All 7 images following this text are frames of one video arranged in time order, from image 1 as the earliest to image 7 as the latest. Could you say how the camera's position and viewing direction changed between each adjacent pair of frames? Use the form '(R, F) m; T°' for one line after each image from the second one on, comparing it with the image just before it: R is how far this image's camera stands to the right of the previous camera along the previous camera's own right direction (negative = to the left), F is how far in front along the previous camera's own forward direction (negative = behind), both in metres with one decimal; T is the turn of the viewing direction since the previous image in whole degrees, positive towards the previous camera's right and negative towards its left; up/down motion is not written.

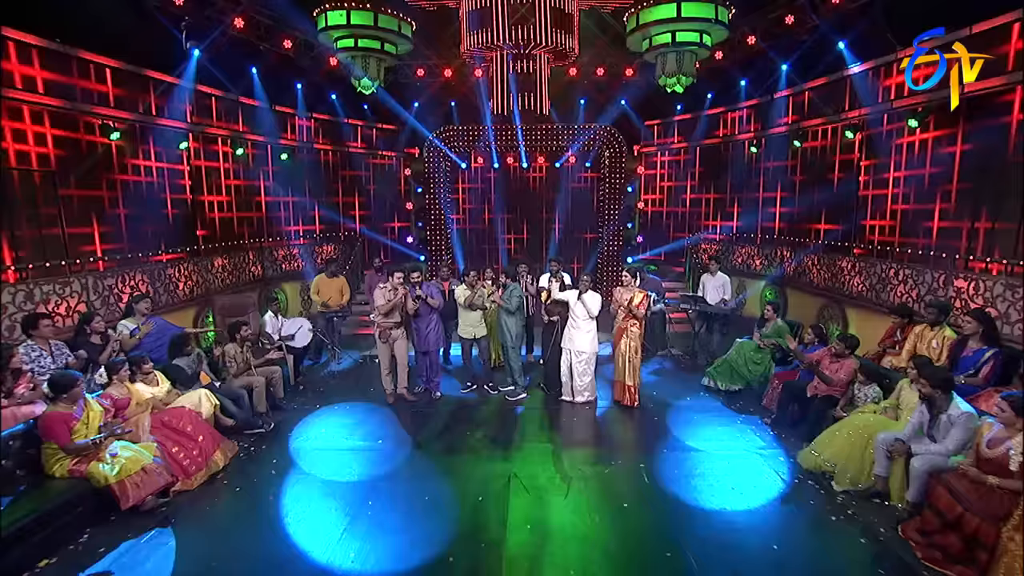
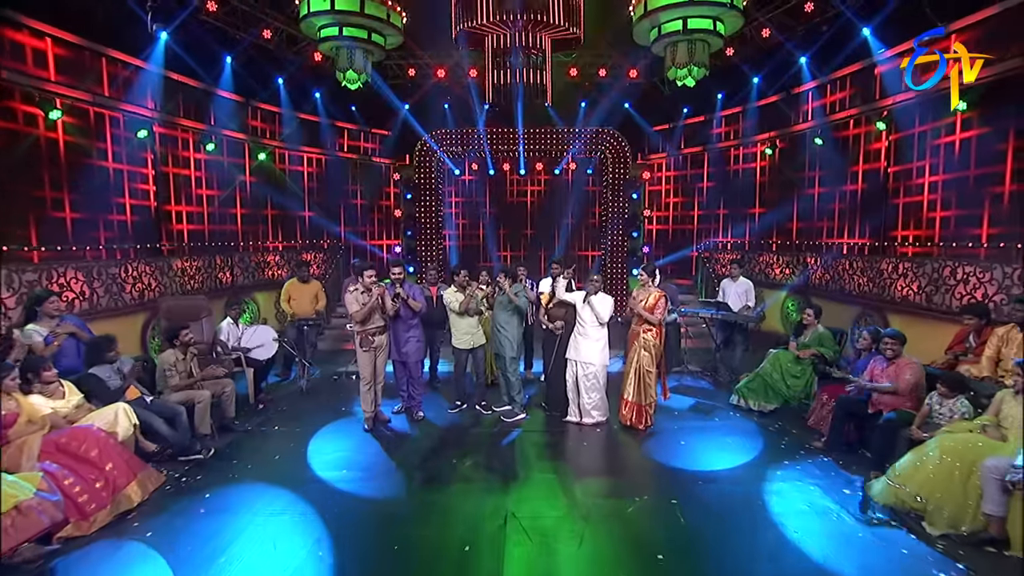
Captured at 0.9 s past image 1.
(0.0, +1.0) m; 0°
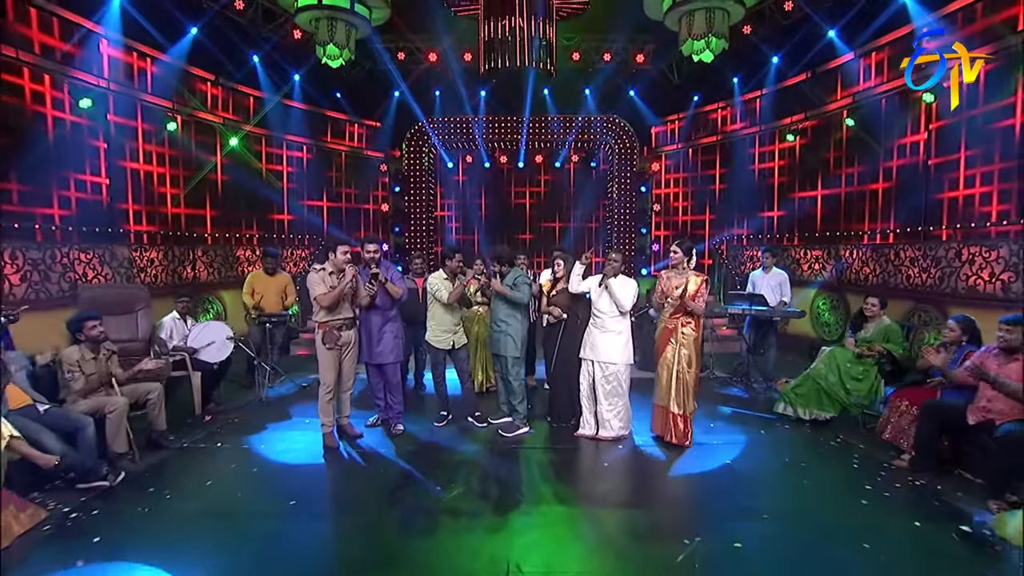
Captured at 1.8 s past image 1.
(0.0, +1.1) m; 0°
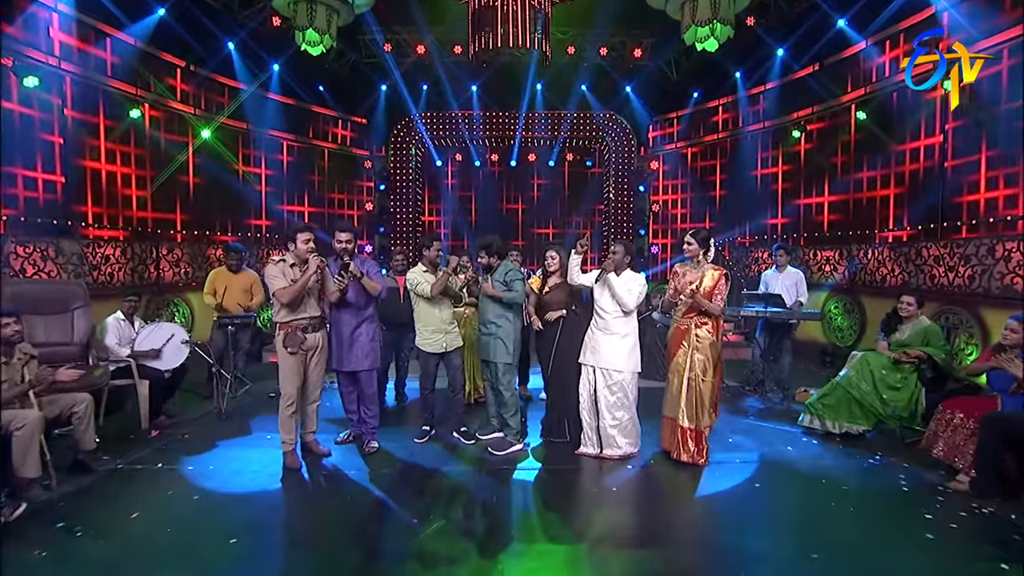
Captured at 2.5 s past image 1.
(0.0, +0.6) m; +1°
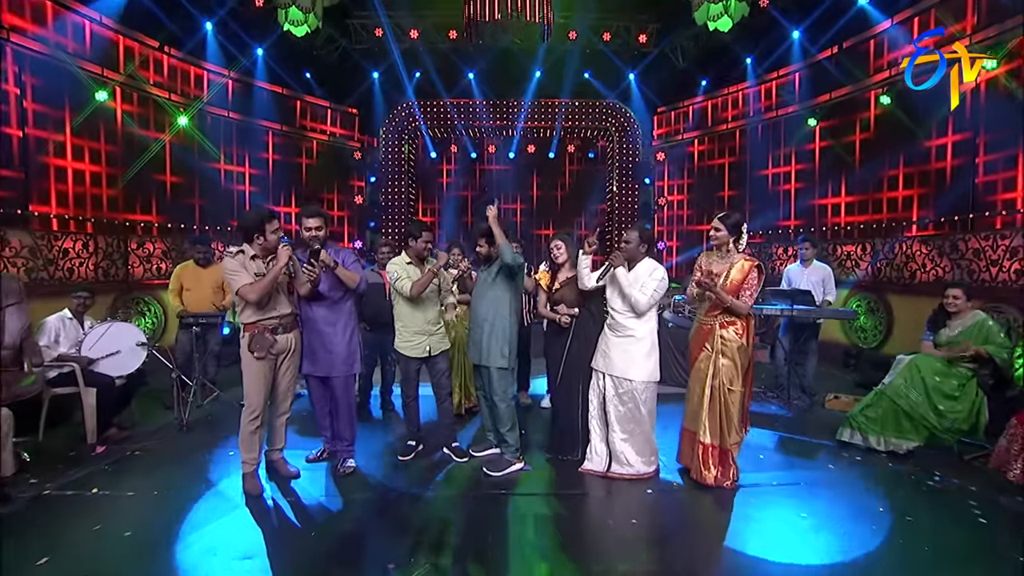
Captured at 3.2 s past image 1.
(0.0, +0.6) m; 0°
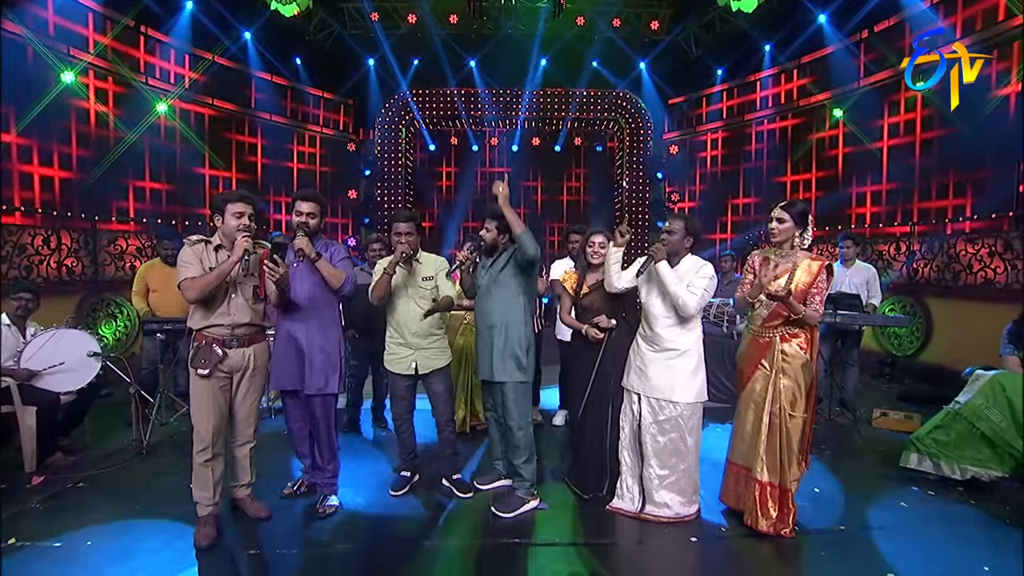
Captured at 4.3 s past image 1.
(-0.1, +0.6) m; 0°
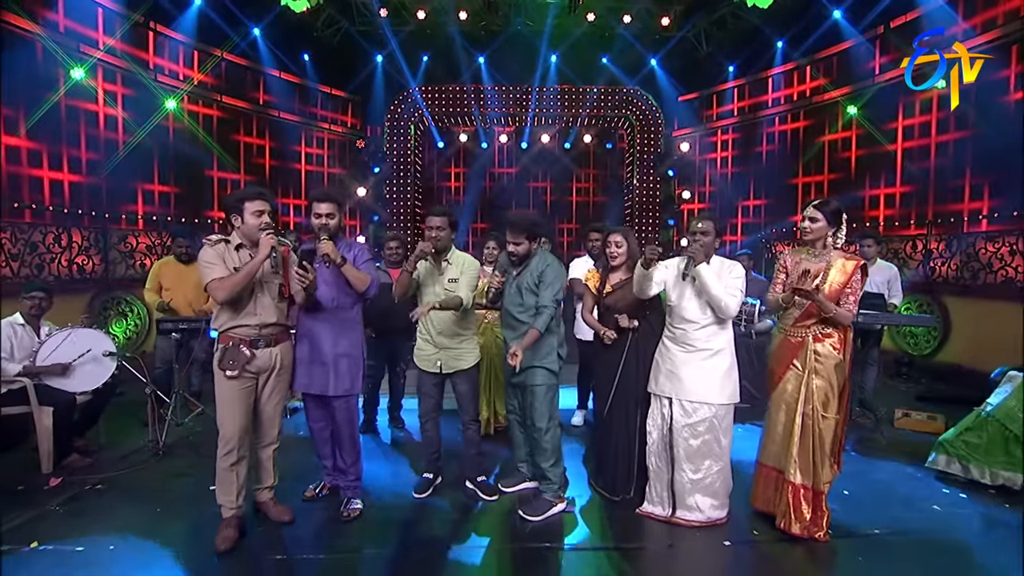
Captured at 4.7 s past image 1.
(-0.2, +0.1) m; 0°
